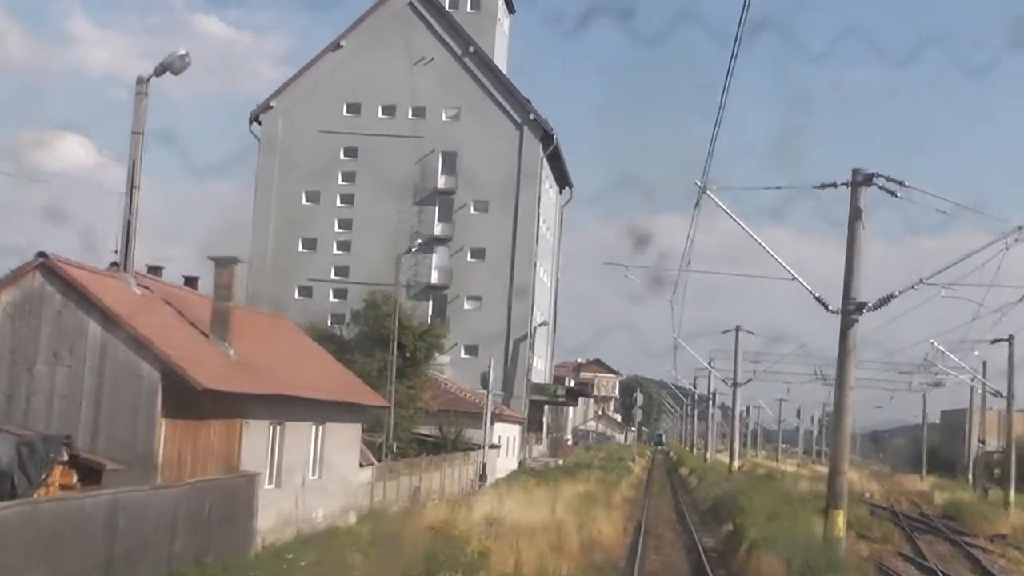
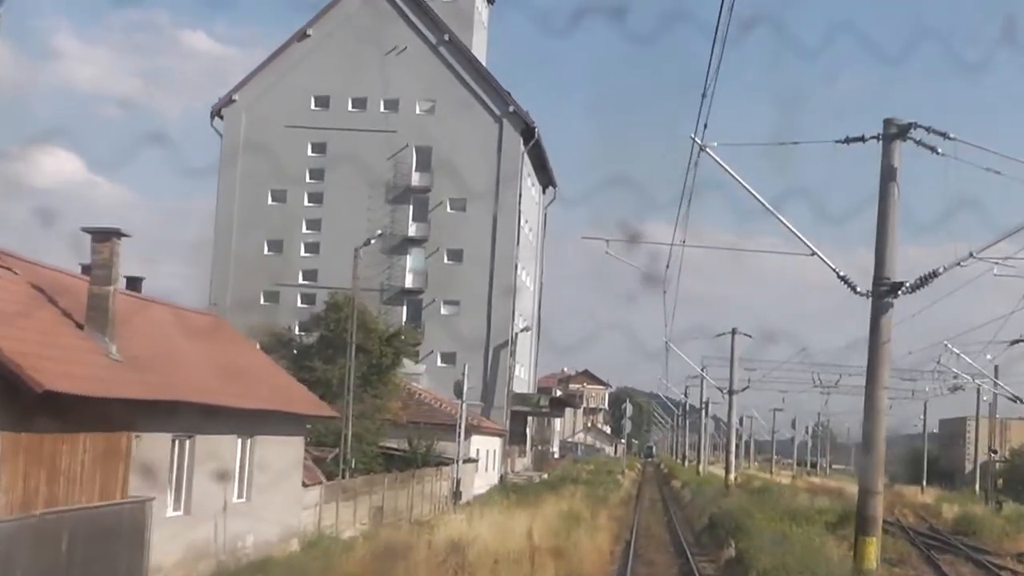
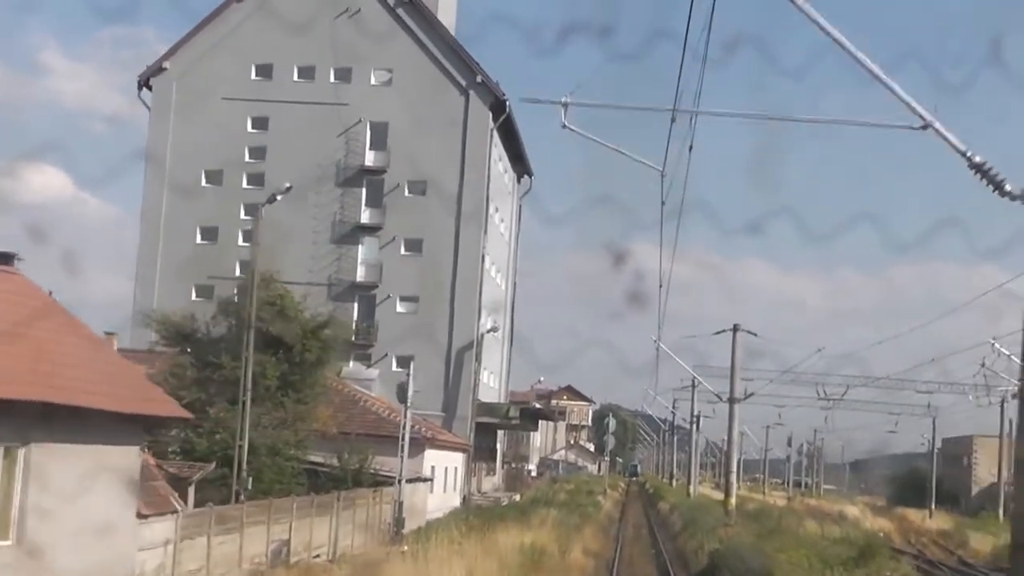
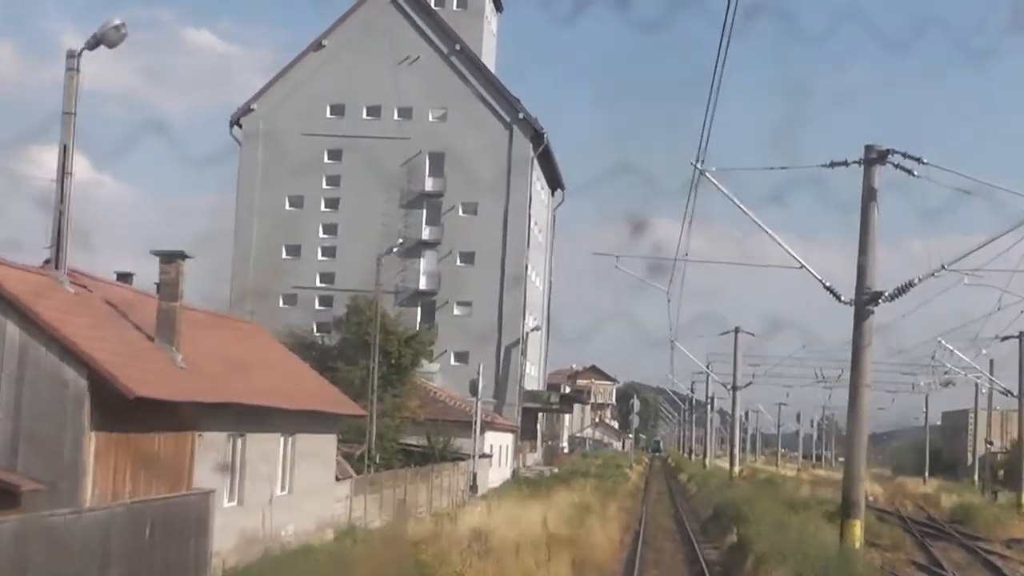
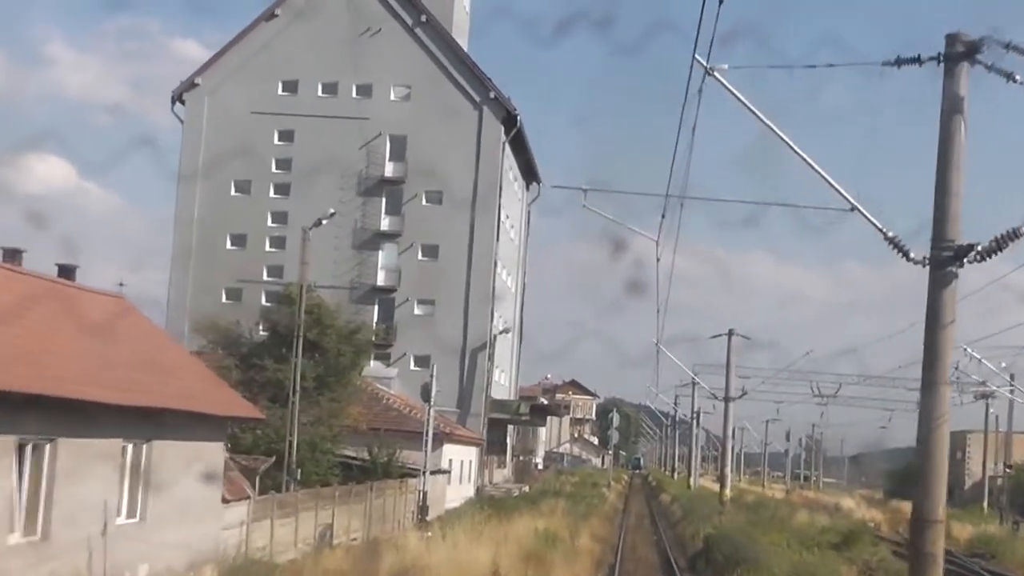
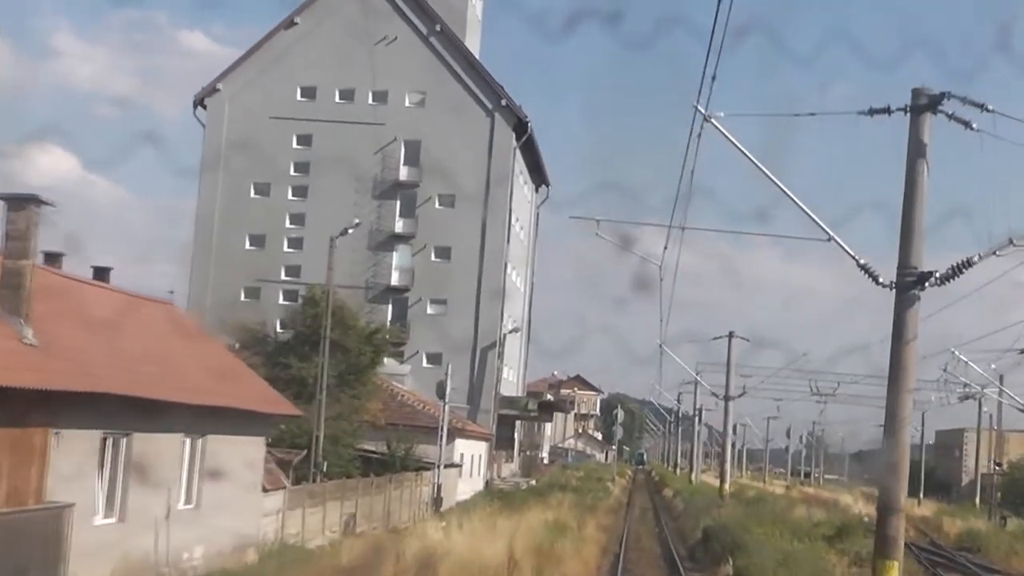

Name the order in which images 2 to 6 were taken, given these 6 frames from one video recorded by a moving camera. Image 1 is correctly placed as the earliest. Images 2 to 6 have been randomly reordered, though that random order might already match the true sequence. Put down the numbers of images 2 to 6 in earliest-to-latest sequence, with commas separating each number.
4, 2, 6, 5, 3
